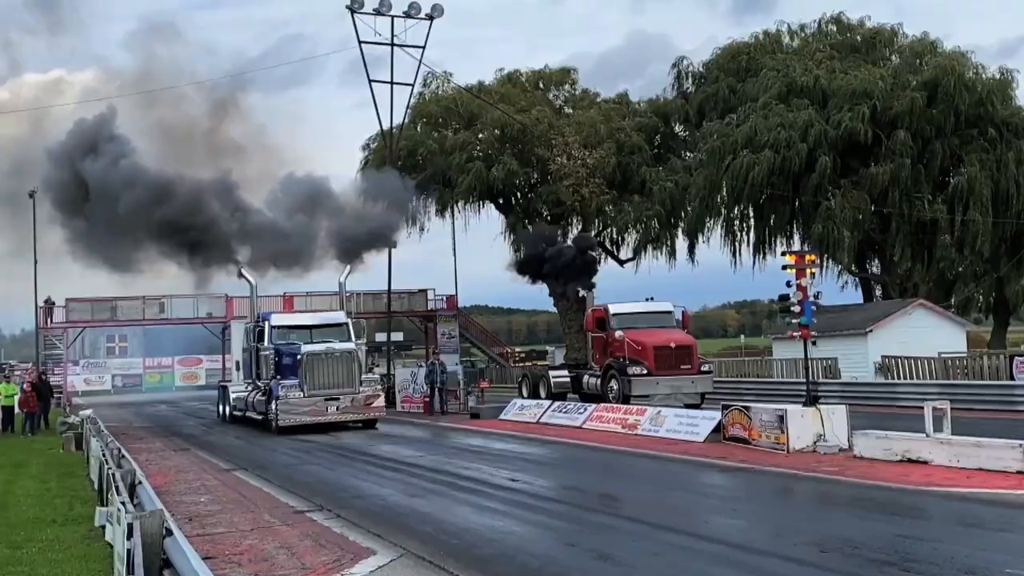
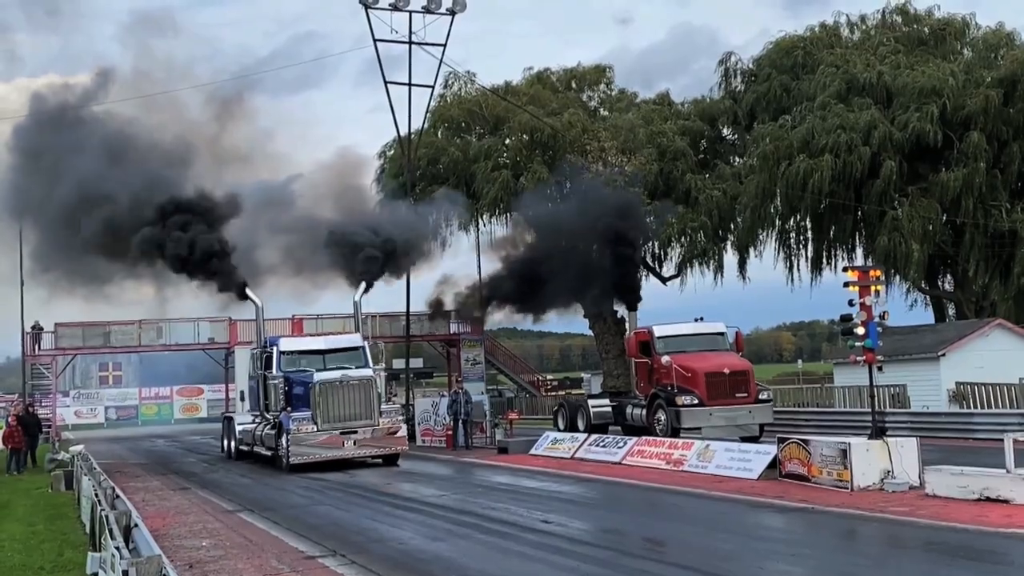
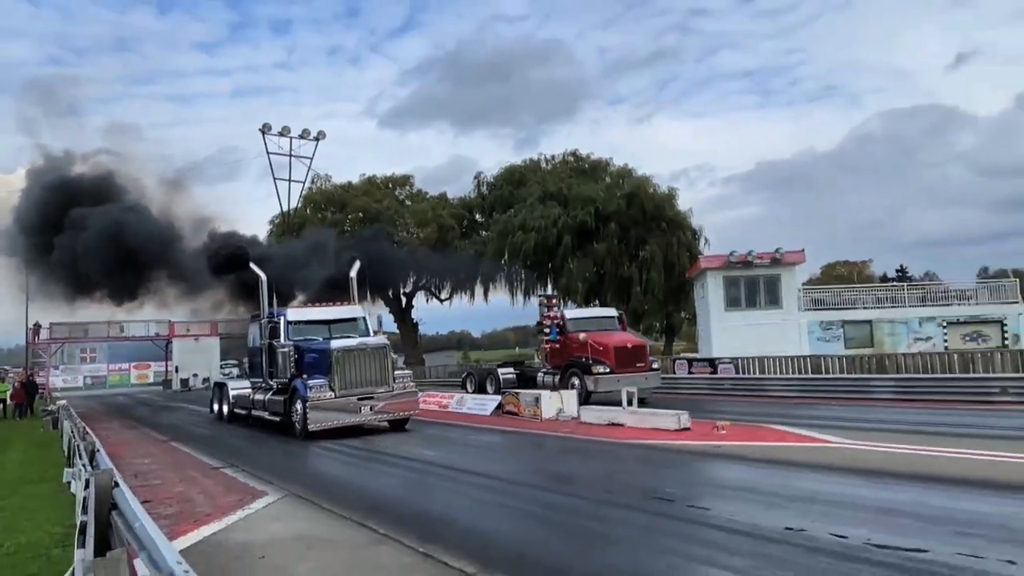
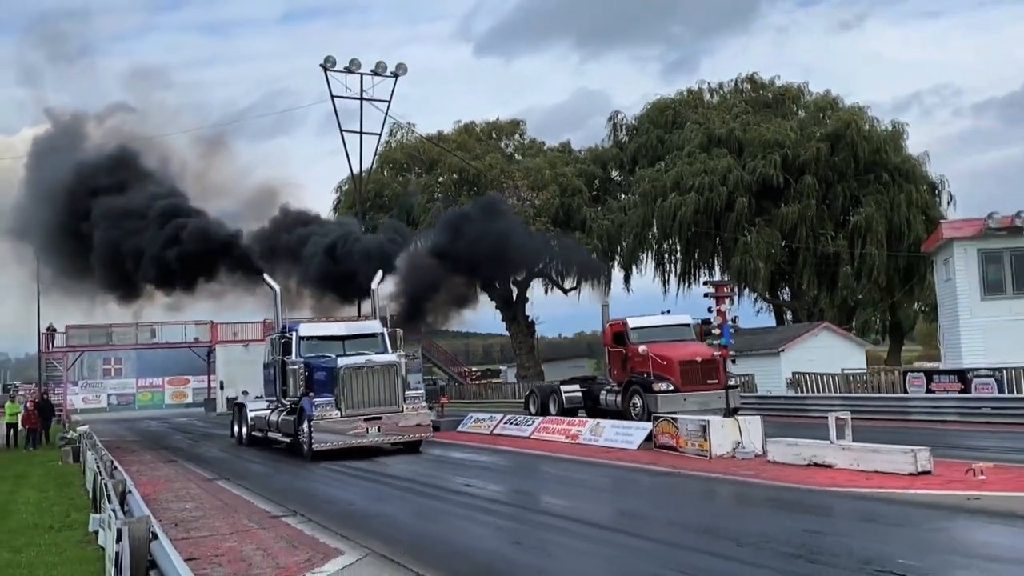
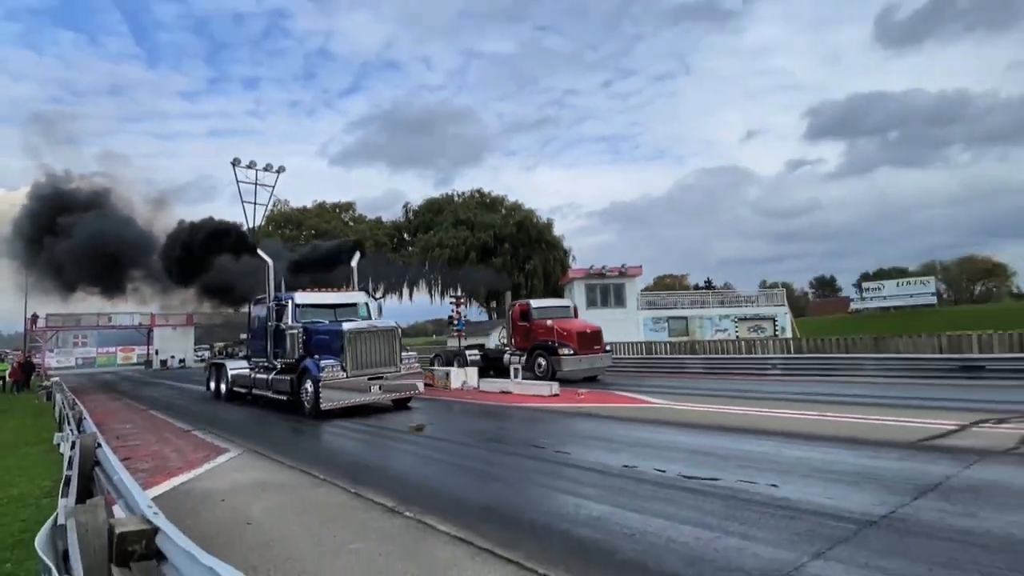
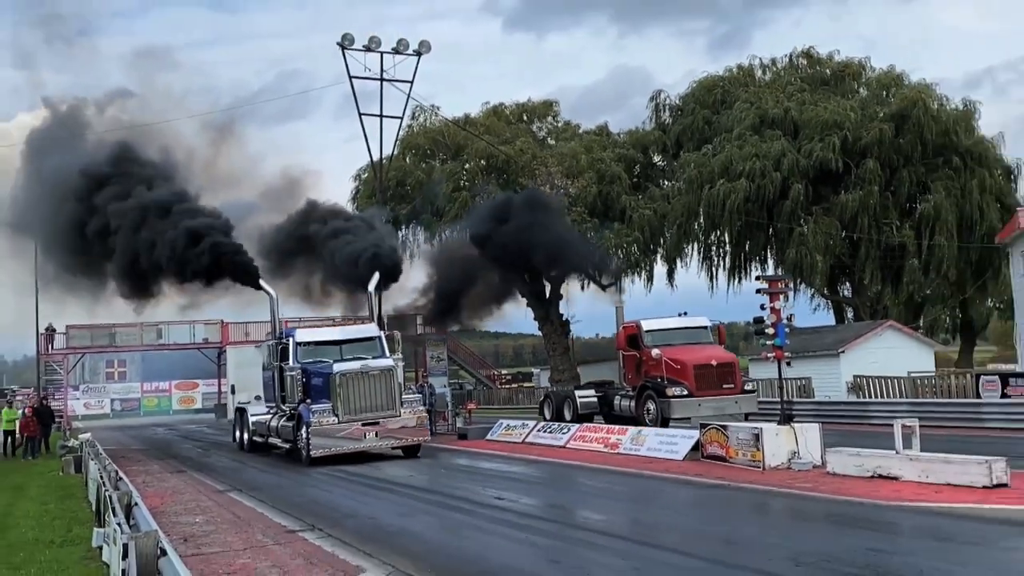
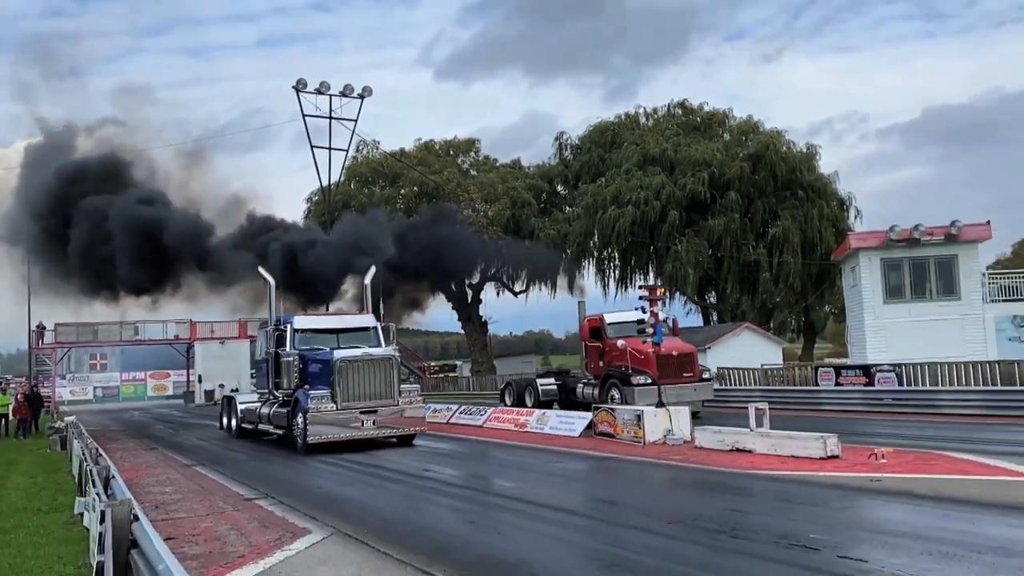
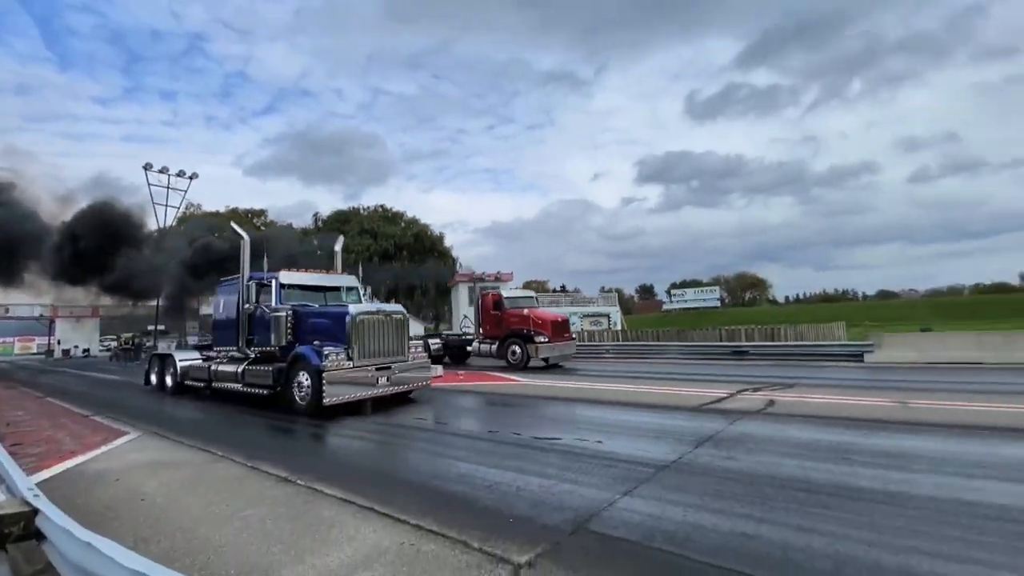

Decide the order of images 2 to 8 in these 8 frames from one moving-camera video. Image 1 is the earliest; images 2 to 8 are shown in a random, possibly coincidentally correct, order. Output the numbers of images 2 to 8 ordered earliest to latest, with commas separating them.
2, 6, 4, 7, 3, 5, 8
